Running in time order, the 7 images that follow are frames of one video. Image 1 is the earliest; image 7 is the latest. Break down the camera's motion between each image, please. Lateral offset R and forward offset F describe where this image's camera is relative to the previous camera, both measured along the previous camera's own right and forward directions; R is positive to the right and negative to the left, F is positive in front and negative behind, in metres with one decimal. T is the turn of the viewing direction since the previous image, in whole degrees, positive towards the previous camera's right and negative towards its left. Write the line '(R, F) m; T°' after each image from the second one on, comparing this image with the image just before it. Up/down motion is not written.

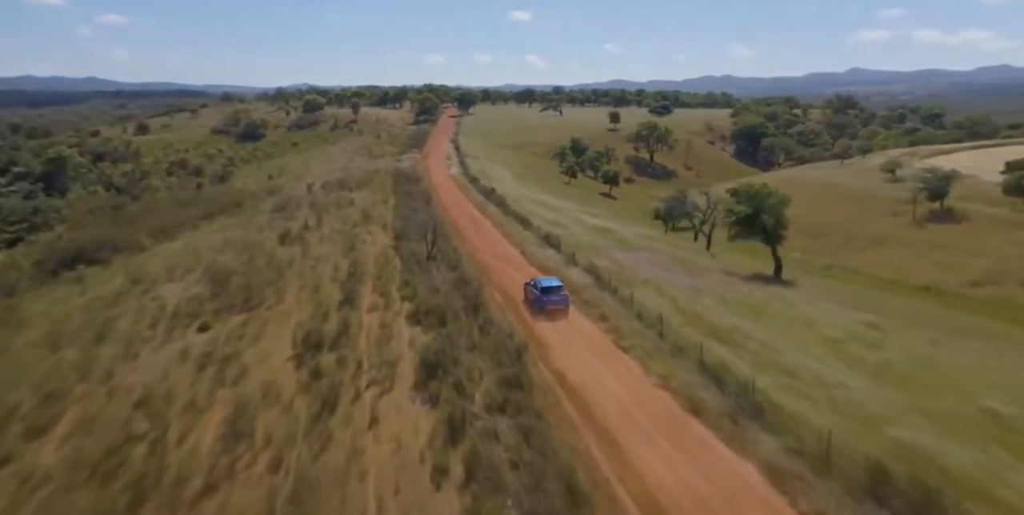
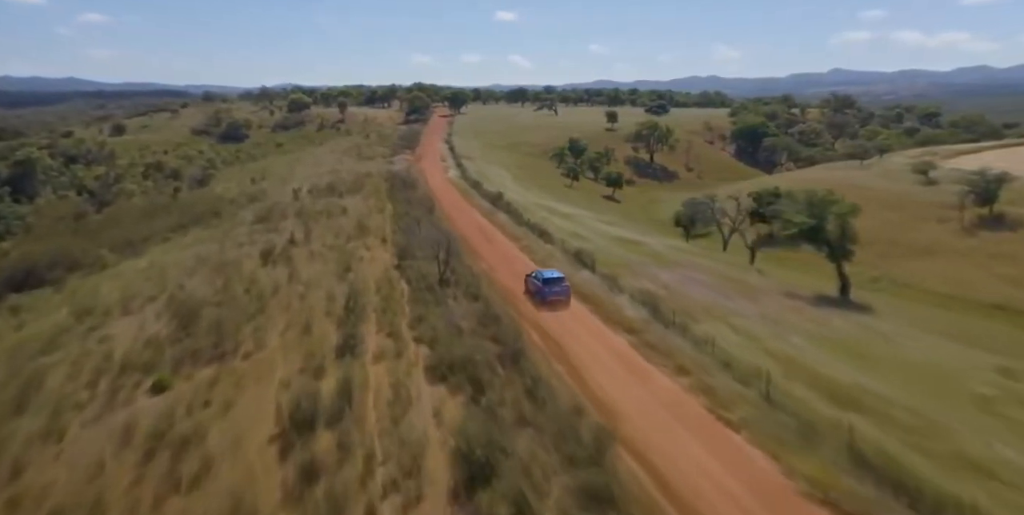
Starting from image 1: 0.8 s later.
(-1.9, +5.2) m; +1°
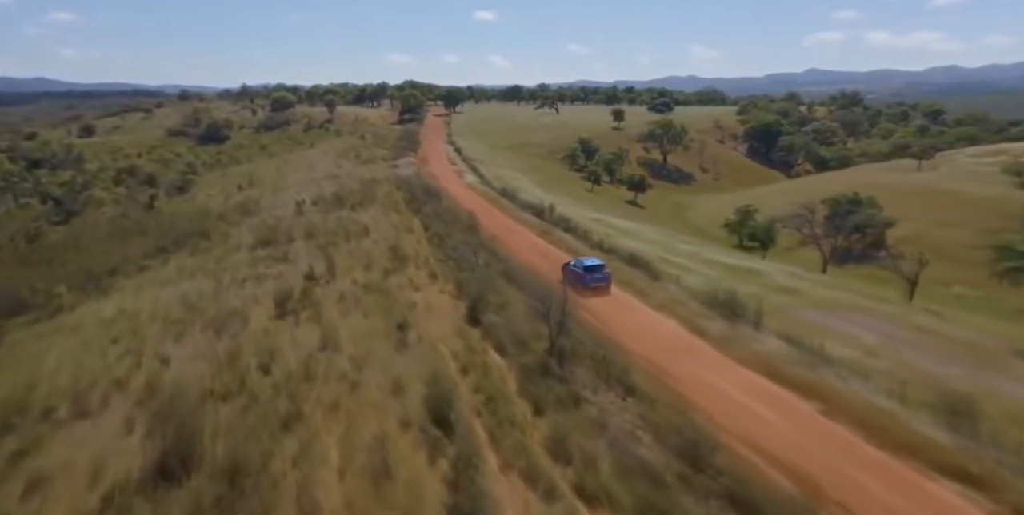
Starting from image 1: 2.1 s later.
(-5.1, +8.6) m; +2°
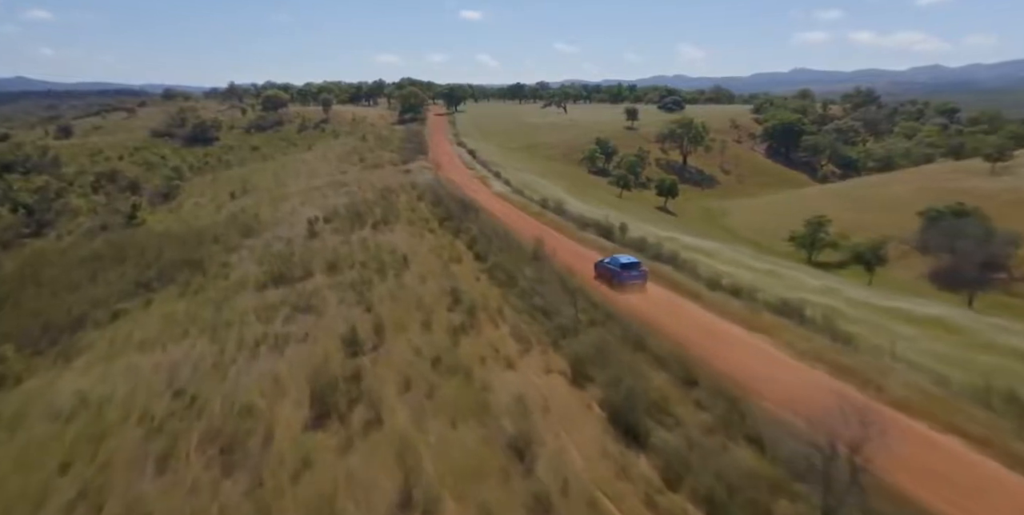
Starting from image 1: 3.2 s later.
(-4.5, +7.9) m; +1°
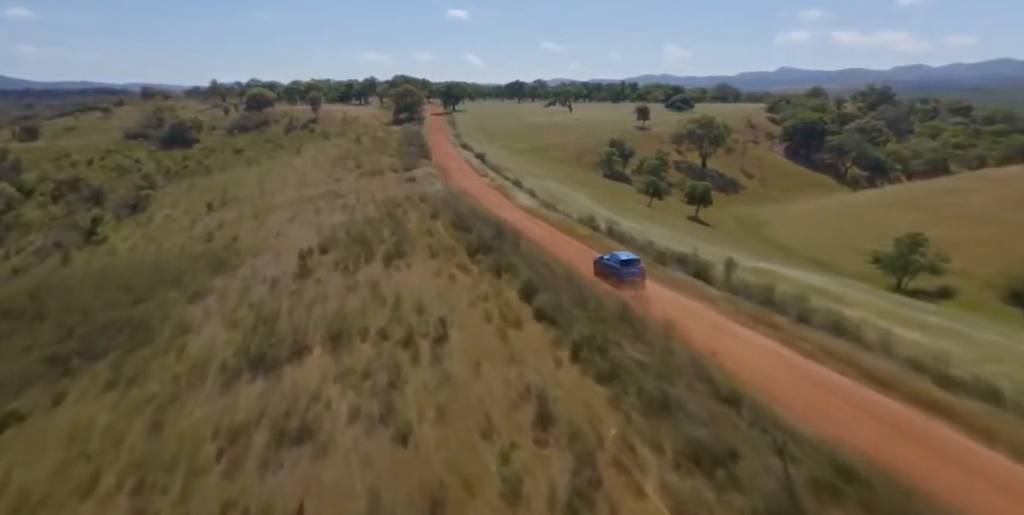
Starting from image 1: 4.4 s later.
(-3.4, +9.4) m; +1°
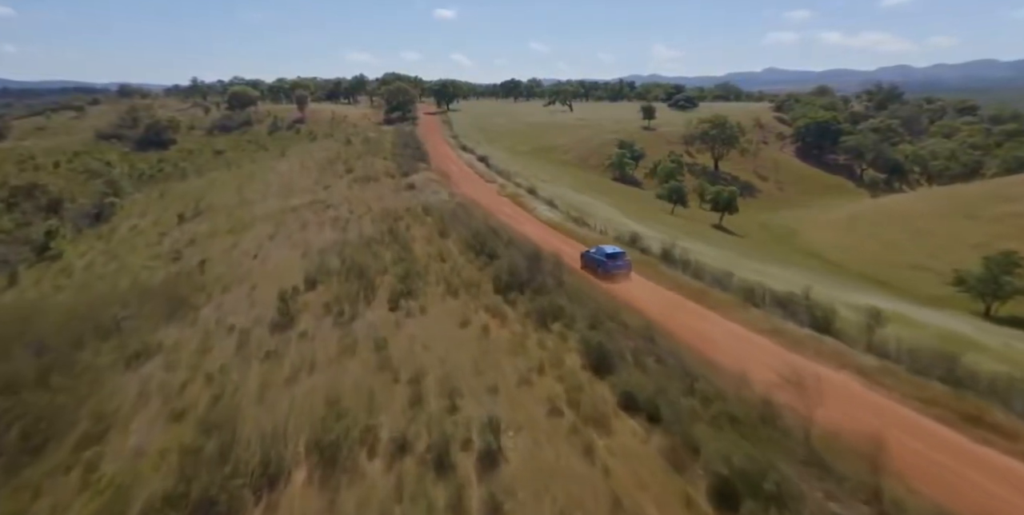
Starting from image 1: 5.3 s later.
(-2.3, +7.3) m; +1°
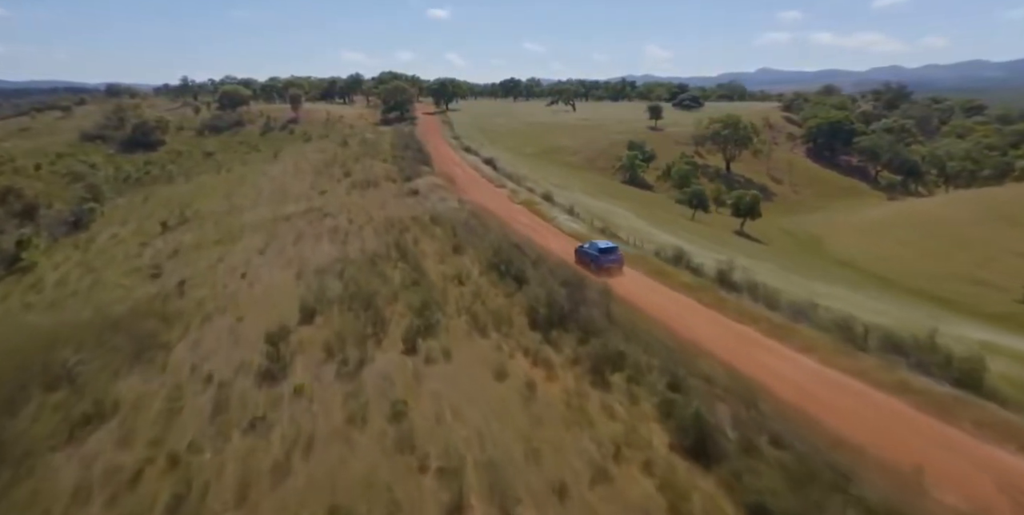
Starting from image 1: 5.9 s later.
(-1.7, +4.5) m; 0°
